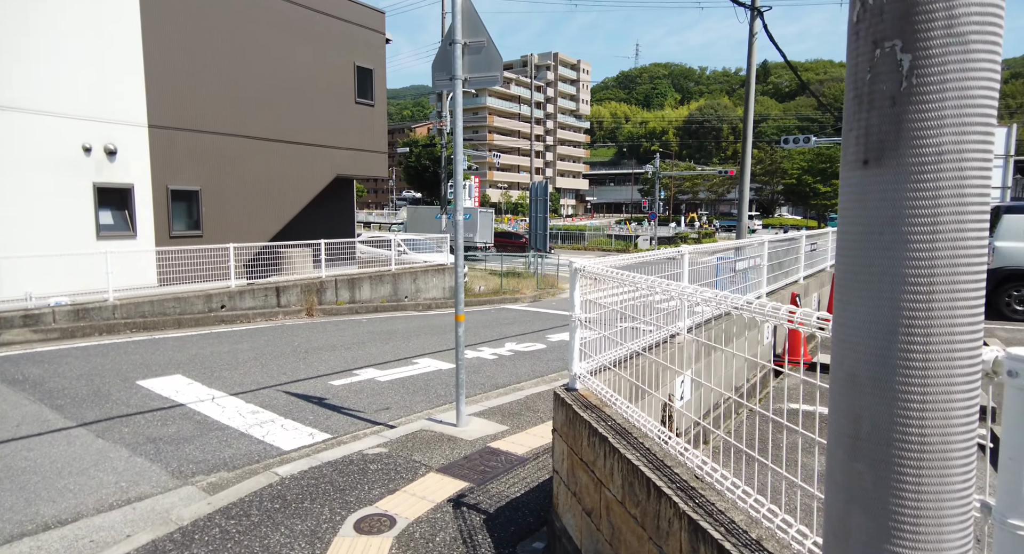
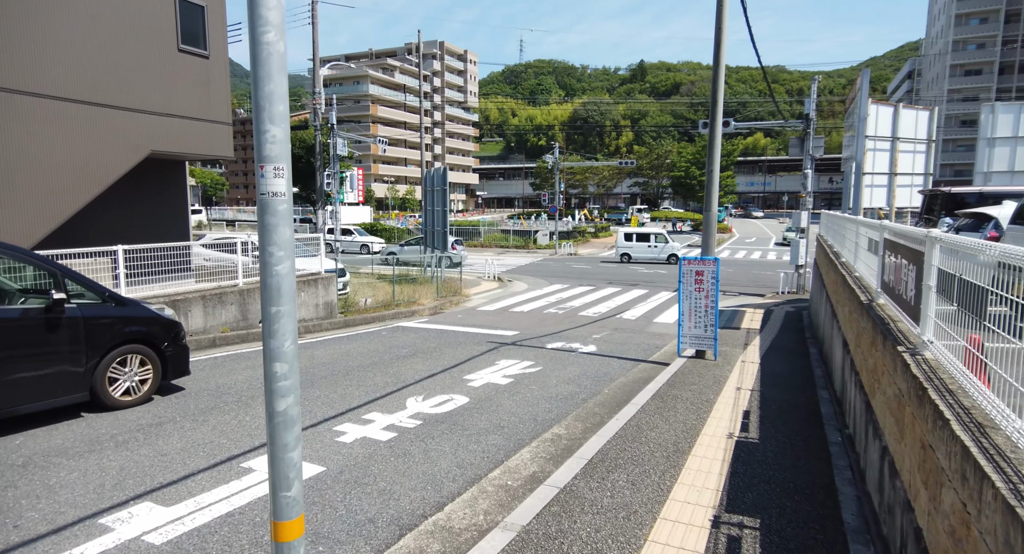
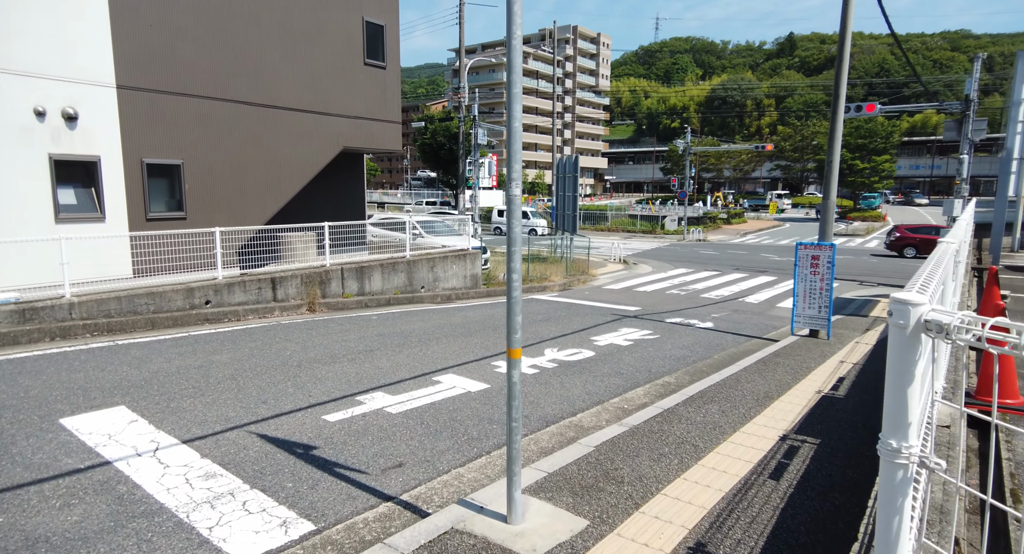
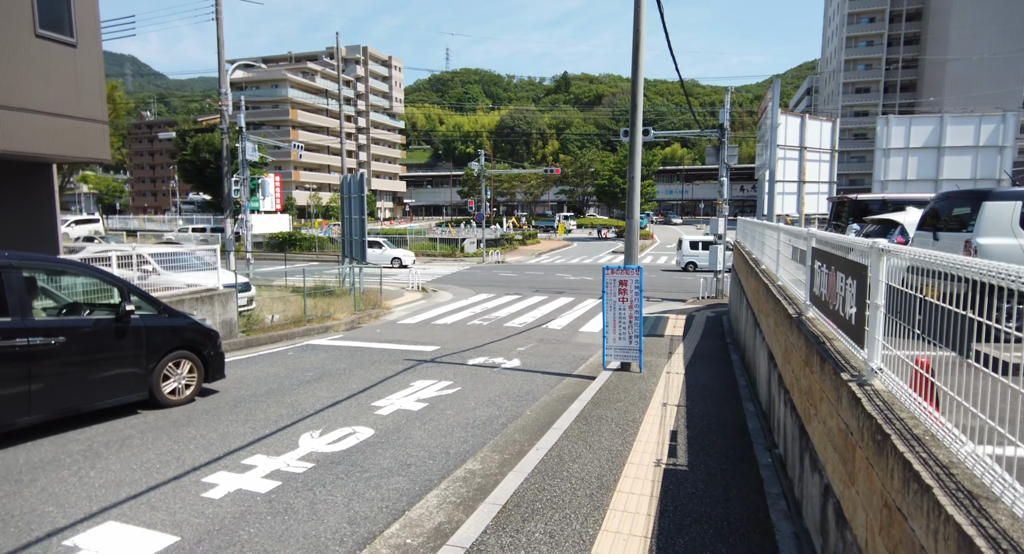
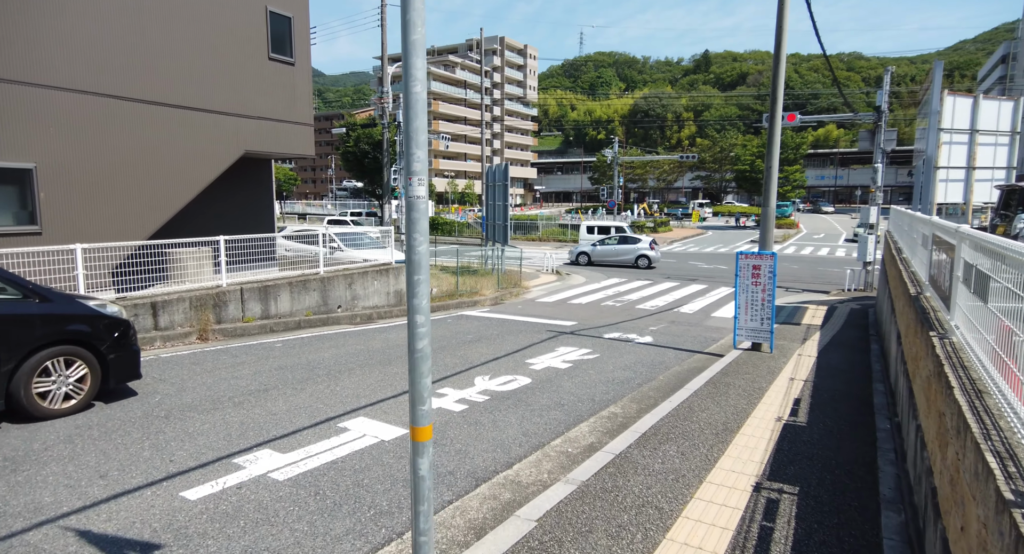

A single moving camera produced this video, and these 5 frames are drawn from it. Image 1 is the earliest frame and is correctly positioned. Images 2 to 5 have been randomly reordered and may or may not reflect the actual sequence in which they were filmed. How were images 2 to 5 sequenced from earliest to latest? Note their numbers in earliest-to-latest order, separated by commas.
3, 5, 2, 4
